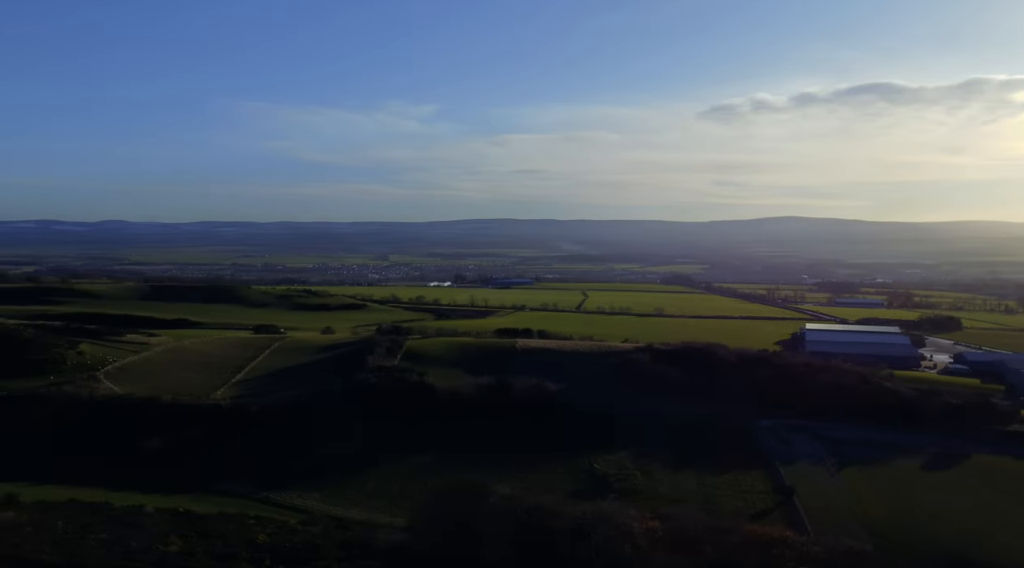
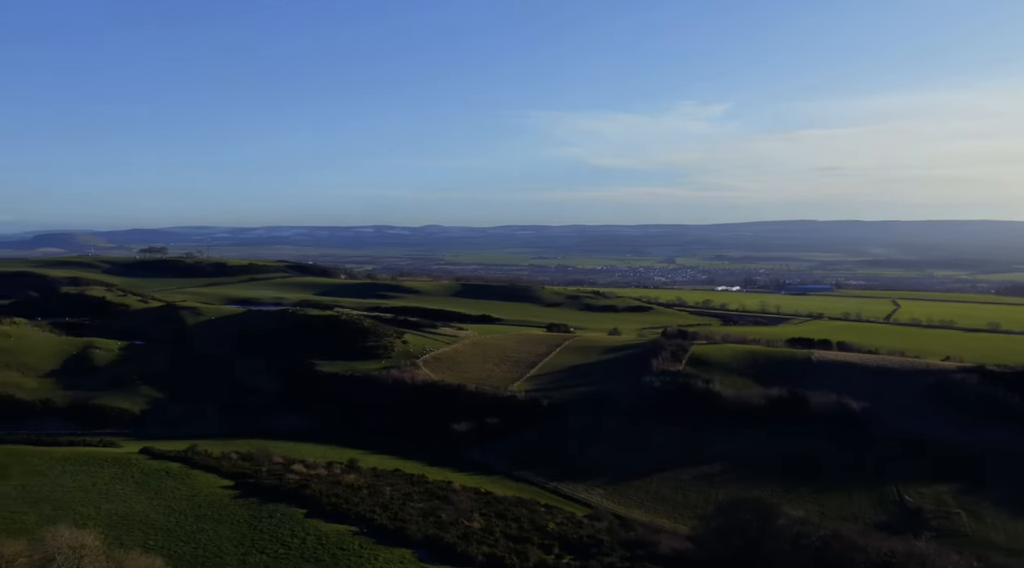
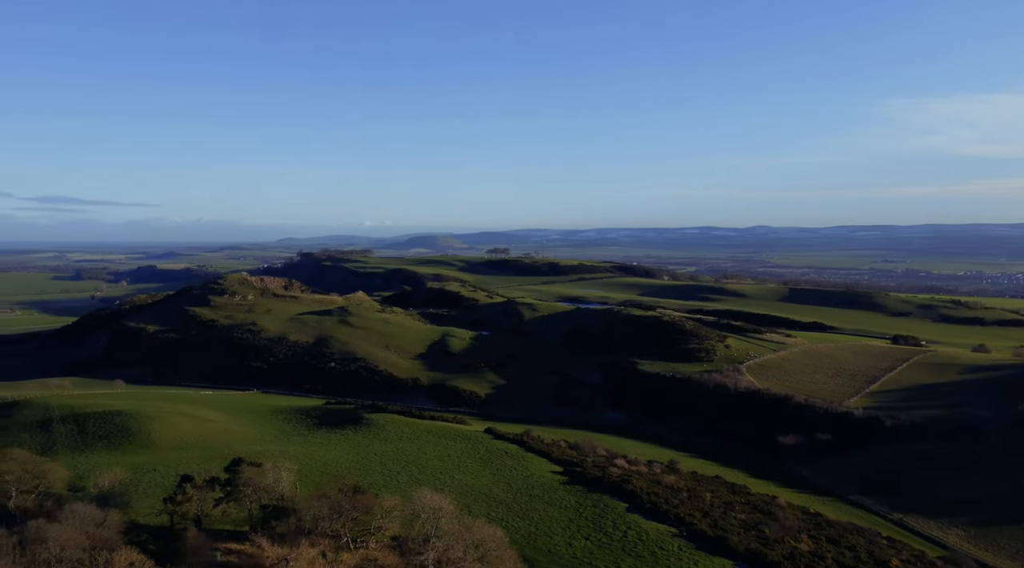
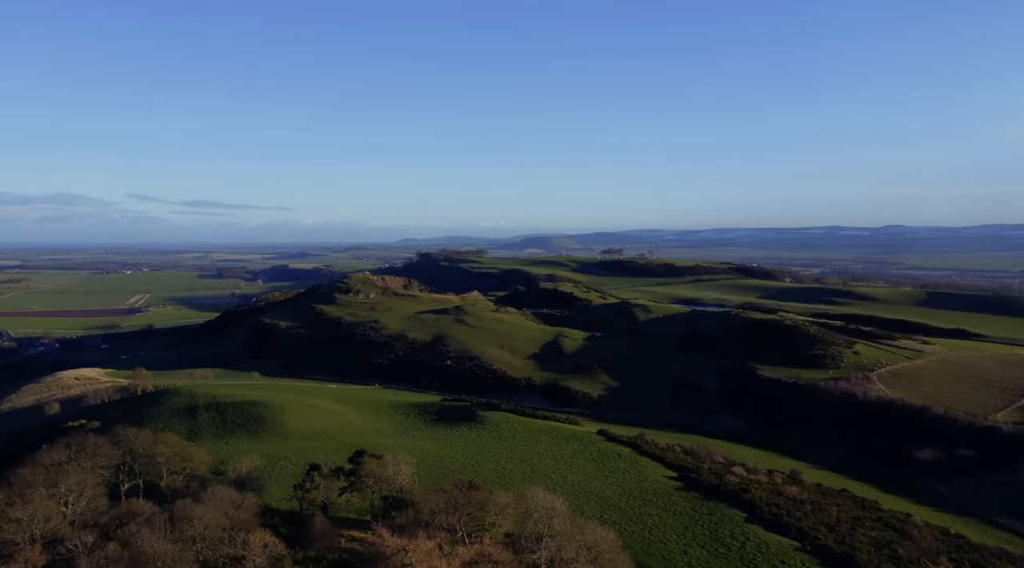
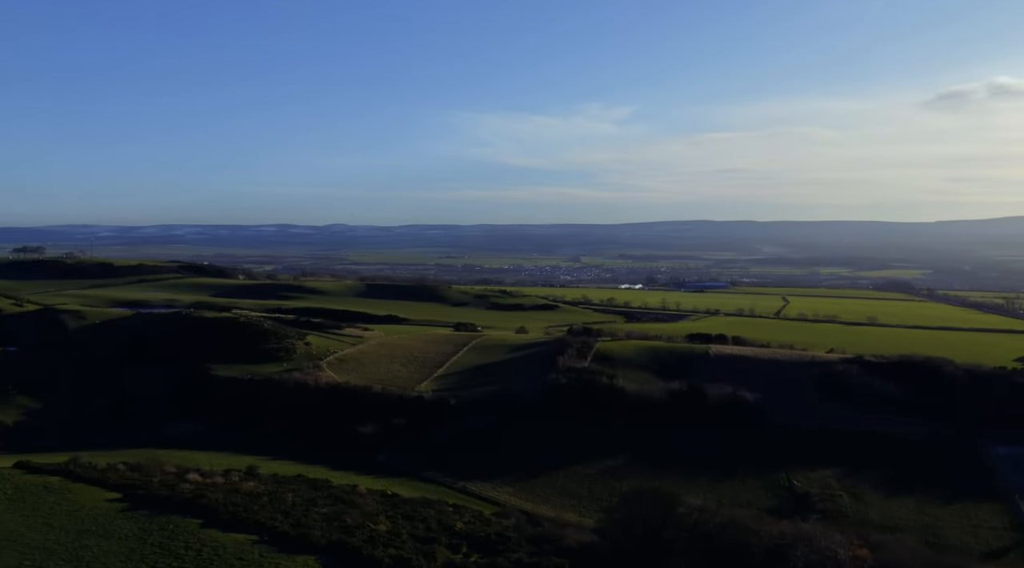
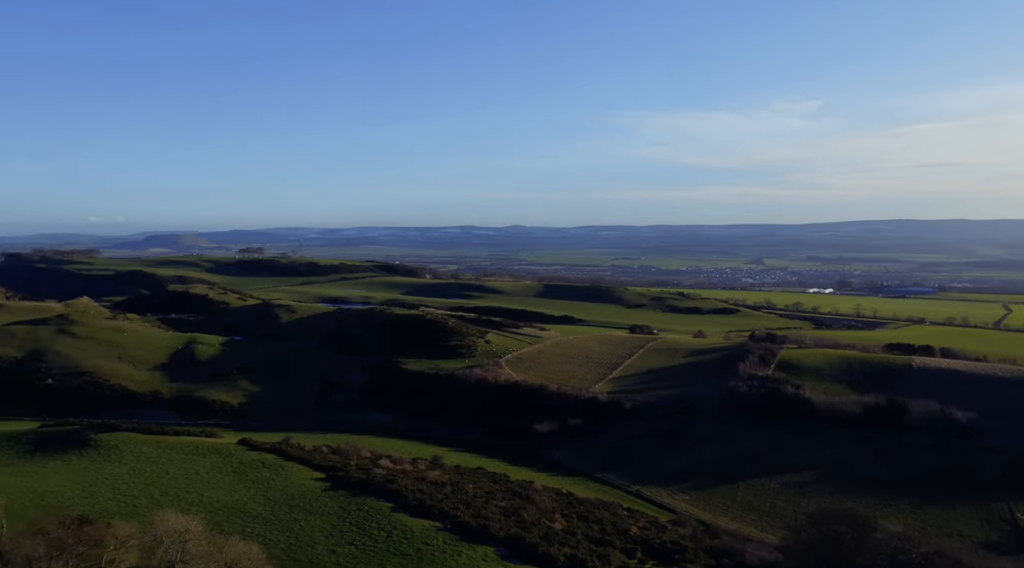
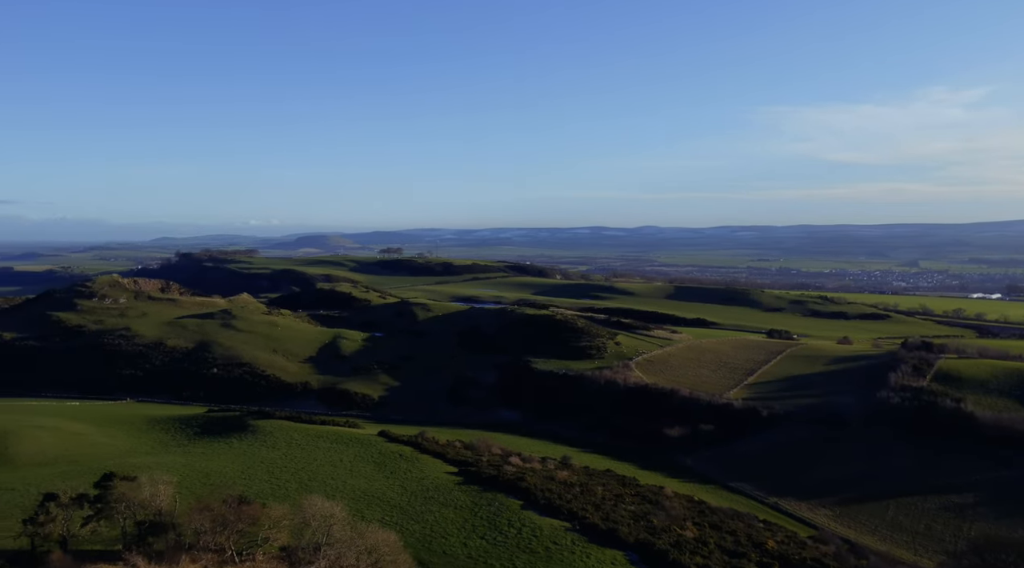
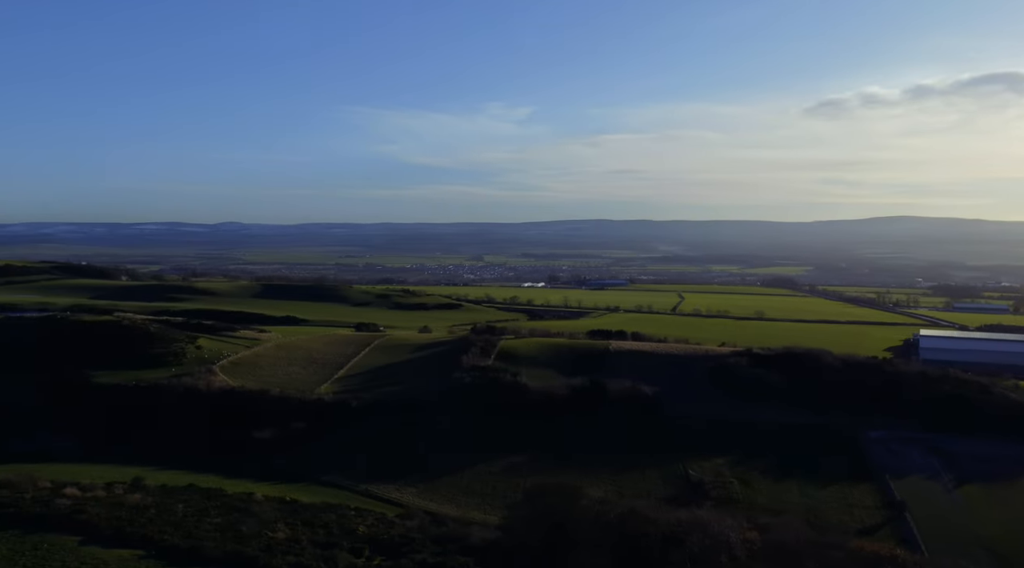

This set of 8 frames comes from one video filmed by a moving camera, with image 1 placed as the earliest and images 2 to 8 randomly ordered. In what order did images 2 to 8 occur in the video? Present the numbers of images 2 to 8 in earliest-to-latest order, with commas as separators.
8, 5, 2, 6, 7, 3, 4
